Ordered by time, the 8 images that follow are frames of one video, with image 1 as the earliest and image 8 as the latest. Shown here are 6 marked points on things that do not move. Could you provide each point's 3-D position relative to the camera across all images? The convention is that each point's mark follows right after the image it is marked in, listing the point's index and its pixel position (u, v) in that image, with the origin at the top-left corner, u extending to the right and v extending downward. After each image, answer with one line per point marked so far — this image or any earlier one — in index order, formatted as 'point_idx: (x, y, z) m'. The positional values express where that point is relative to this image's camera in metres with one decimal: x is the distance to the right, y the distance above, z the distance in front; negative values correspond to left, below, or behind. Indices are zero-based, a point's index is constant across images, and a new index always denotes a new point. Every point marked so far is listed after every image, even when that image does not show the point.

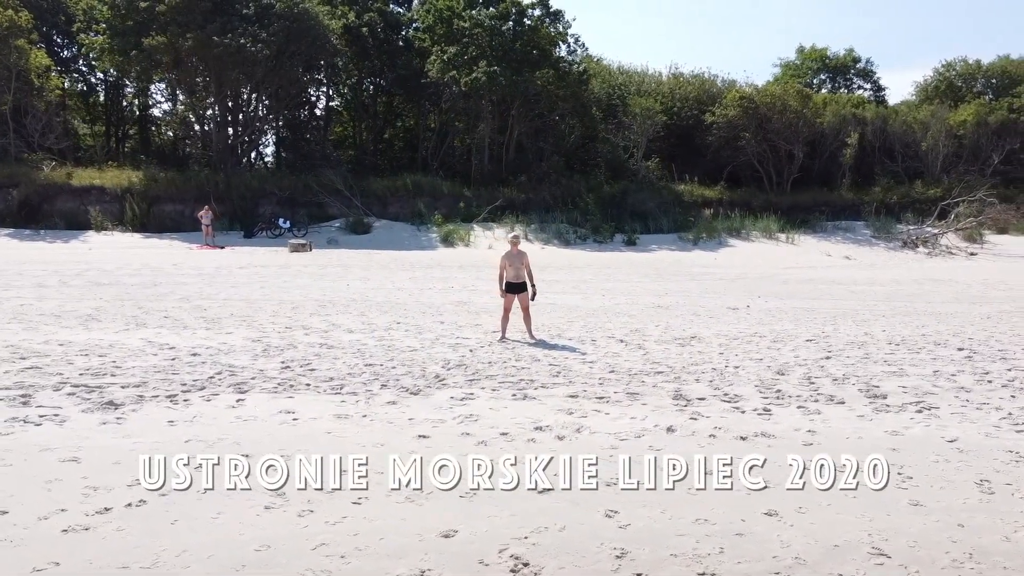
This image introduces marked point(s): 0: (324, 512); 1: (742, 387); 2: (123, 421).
0: (-1.0, -1.2, +4.3) m
1: (+2.1, -0.9, +6.8) m
2: (-2.7, -0.9, +5.5) m
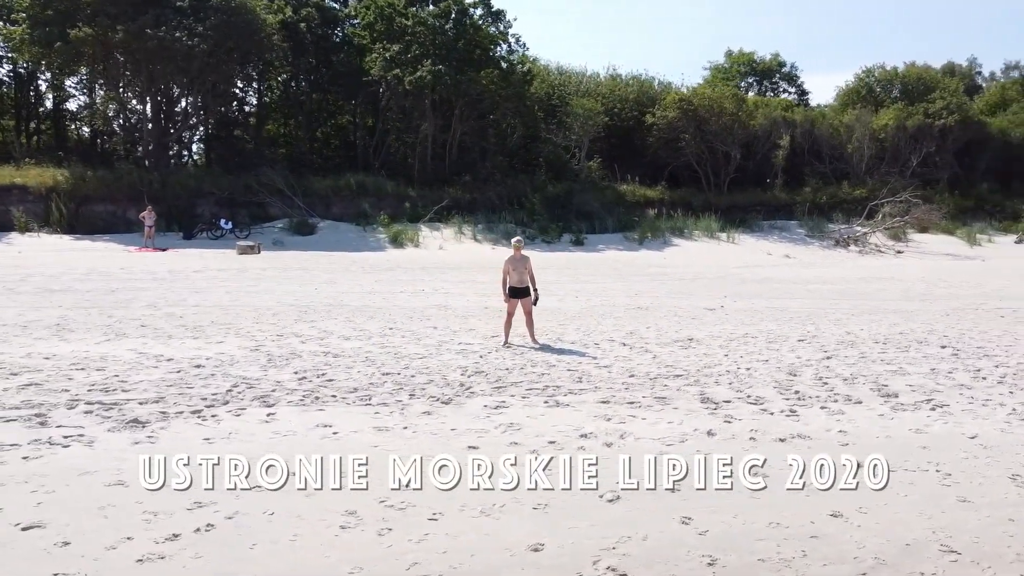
0: (-0.6, -1.3, +4.2) m
1: (+2.3, -0.9, +7.0) m
2: (-2.4, -1.0, +5.2) m
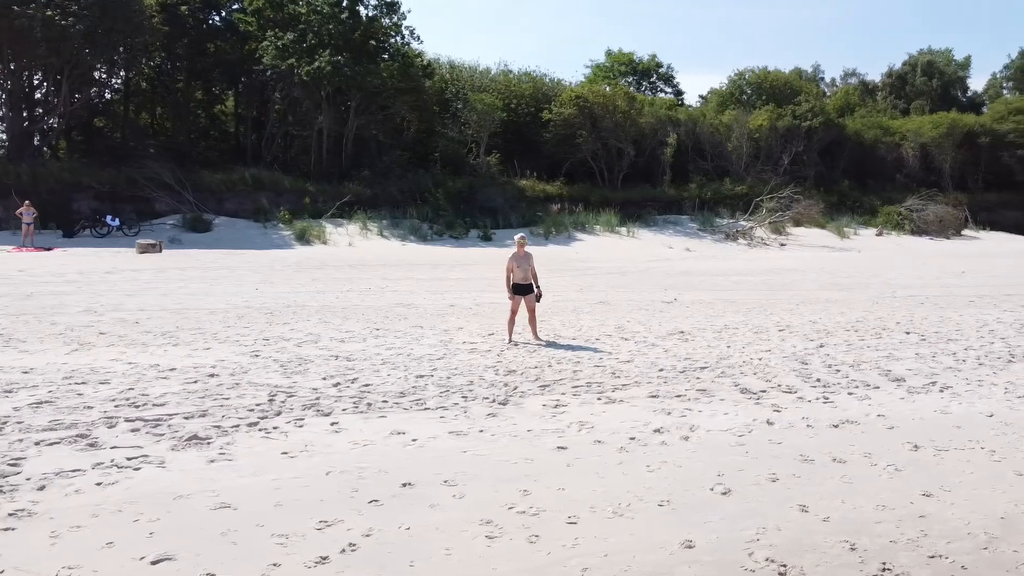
0: (+0.2, -1.3, +4.1) m
1: (+2.6, -0.8, +7.3) m
2: (-1.7, -1.1, +4.8) m
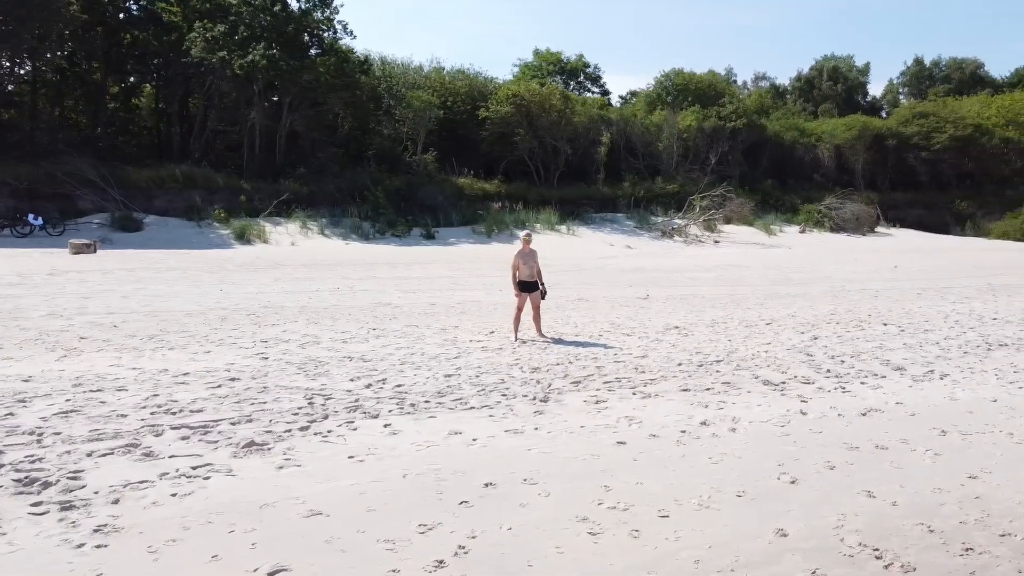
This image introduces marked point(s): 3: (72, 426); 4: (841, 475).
0: (+0.8, -1.3, +4.1) m
1: (+2.8, -0.8, +7.5) m
2: (-1.3, -1.0, +4.7) m
3: (-2.8, -0.9, +5.0) m
4: (+2.2, -1.2, +5.1) m
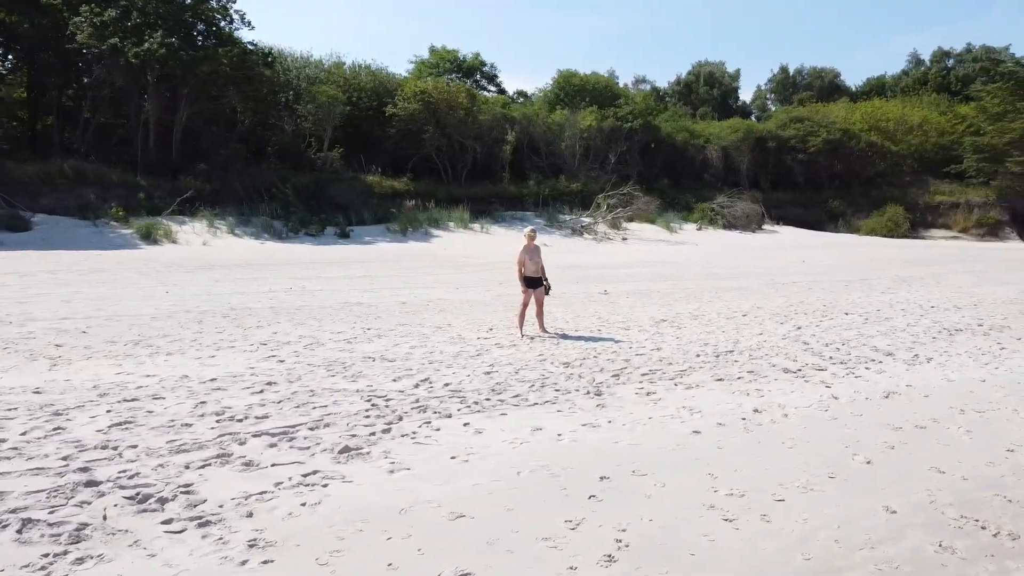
0: (+1.5, -1.2, +4.3) m
1: (+3.0, -0.7, +7.9) m
2: (-0.6, -1.0, +4.5) m
3: (-2.2, -0.9, +4.6) m
4: (+2.7, -1.2, +5.4) m
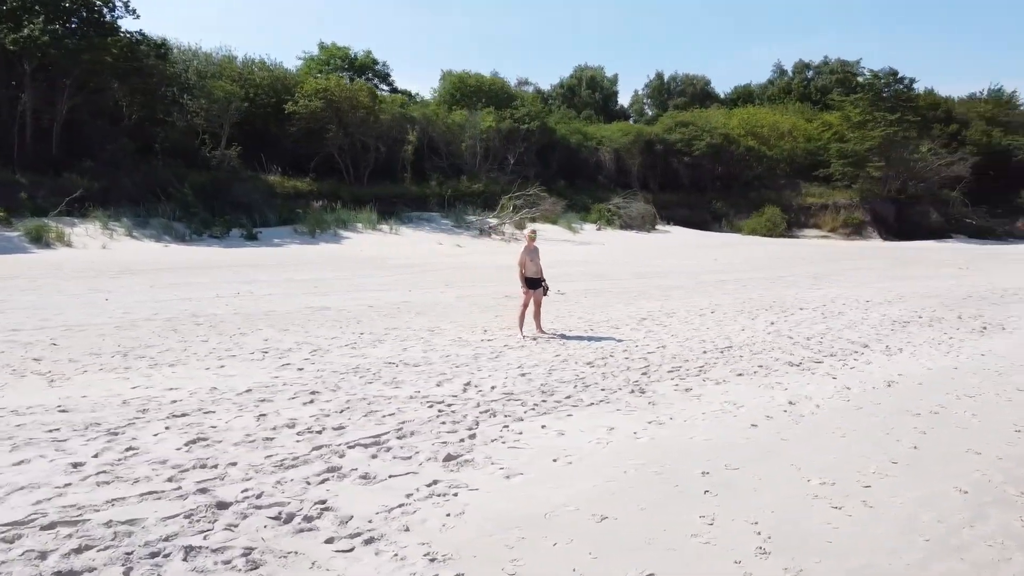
0: (+2.1, -1.2, +4.5) m
1: (+3.0, -0.7, +8.4) m
2: (0.0, -1.0, +4.4) m
3: (-1.5, -0.9, +4.3) m
4: (+3.2, -1.1, +5.8) m
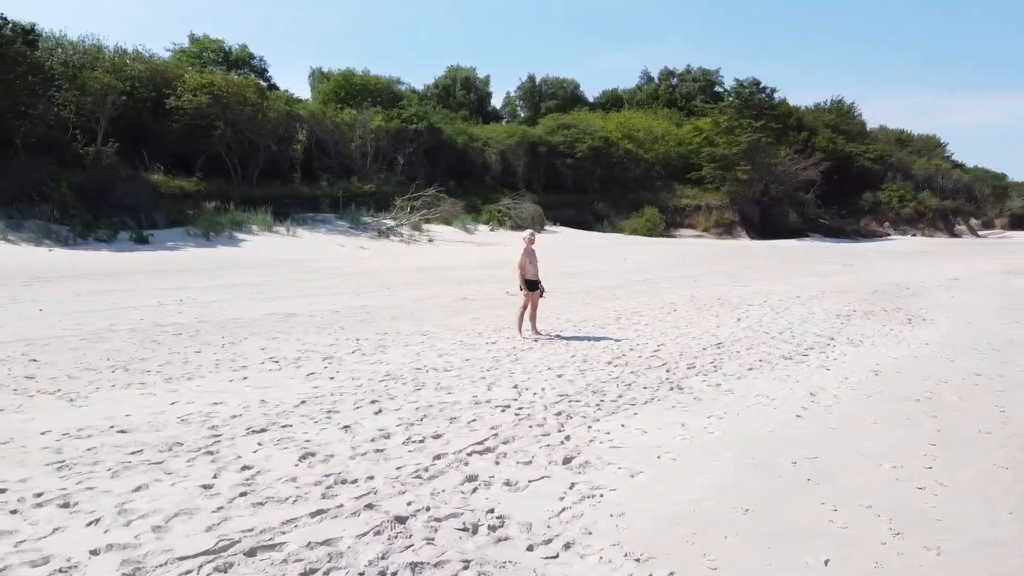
0: (+2.7, -1.2, +5.0) m
1: (+3.0, -0.6, +8.9) m
2: (+0.7, -1.1, +4.5) m
3: (-0.8, -1.0, +4.2) m
4: (+3.6, -1.1, +6.4) m
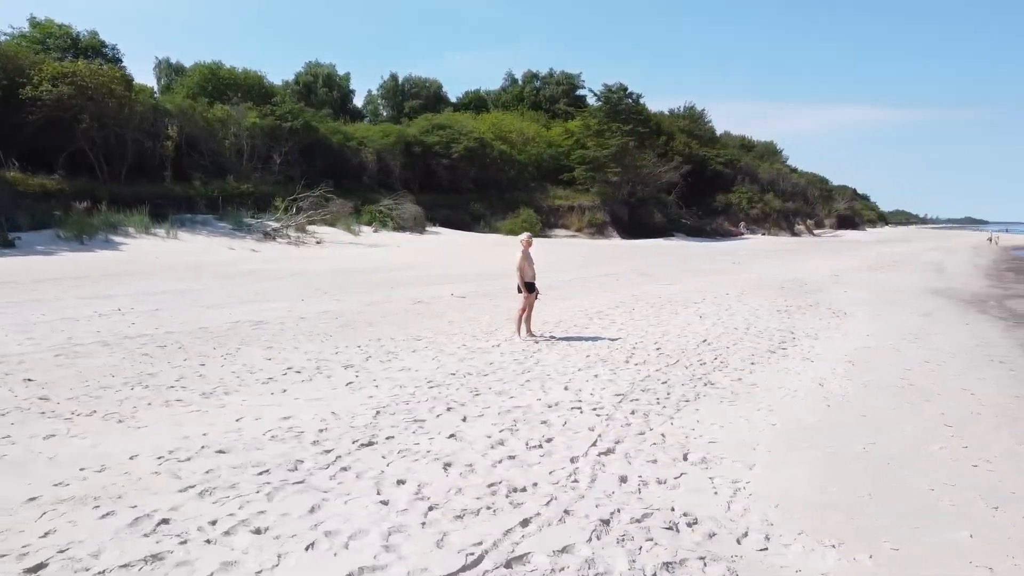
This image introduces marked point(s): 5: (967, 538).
0: (+3.4, -1.2, +5.6) m
1: (+3.0, -0.6, +9.5) m
2: (+1.4, -1.1, +4.8) m
3: (0.0, -1.0, +4.1) m
4: (+3.9, -1.1, +7.2) m
5: (+2.3, -1.3, +3.9) m
